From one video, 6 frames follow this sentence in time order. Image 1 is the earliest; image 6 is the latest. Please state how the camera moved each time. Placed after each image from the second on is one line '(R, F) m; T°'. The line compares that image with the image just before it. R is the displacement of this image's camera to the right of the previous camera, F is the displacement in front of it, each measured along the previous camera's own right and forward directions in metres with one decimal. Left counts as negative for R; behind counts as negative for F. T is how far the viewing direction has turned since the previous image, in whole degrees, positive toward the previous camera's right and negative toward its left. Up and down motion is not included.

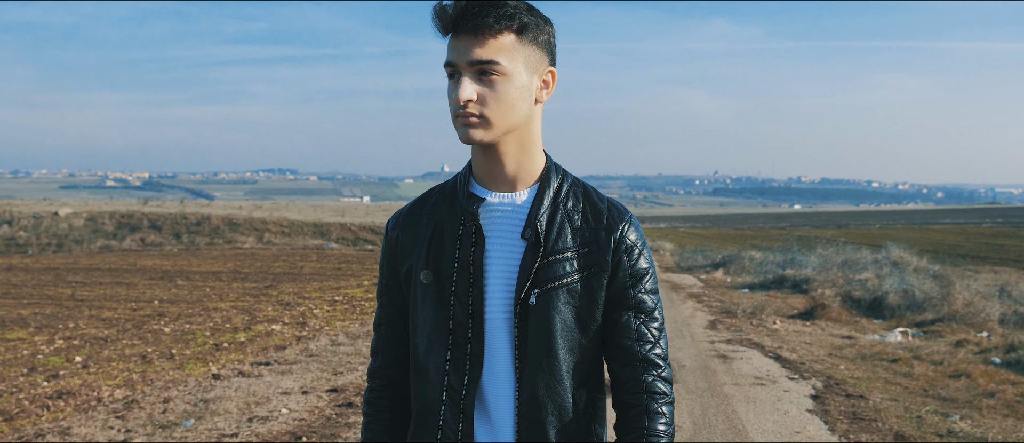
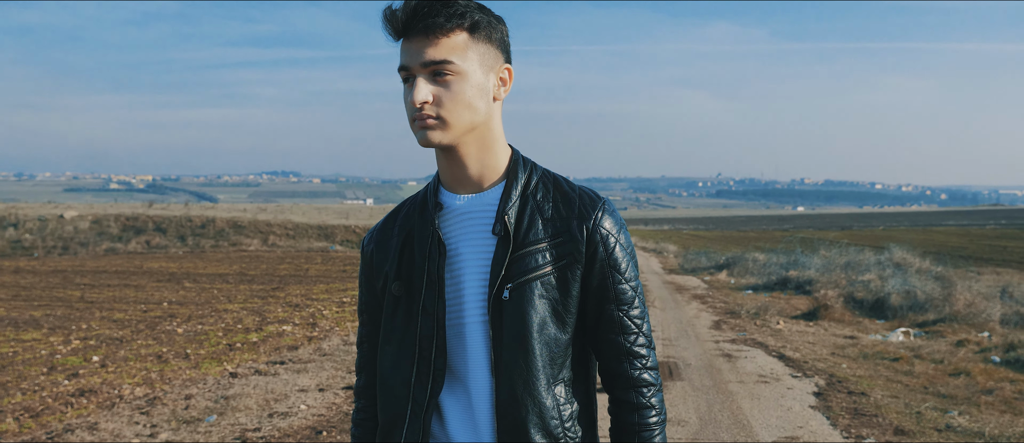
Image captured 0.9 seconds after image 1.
(-0.1, -0.2) m; 0°
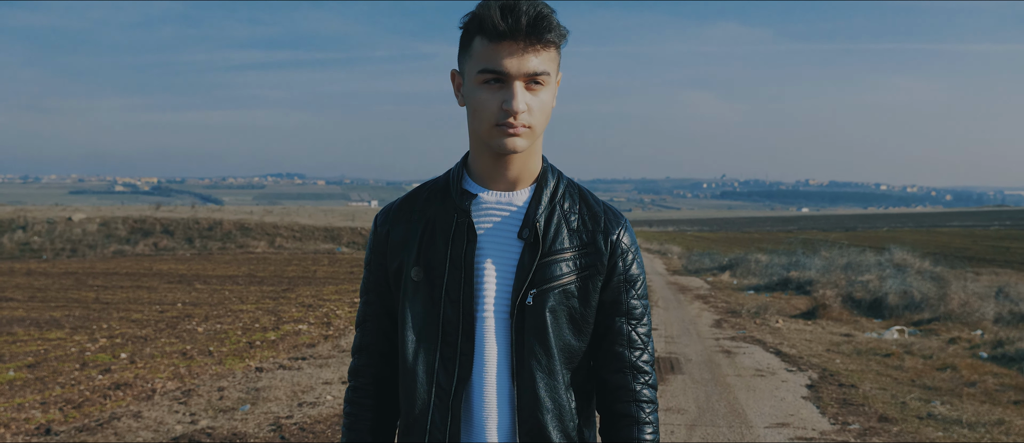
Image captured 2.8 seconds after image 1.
(-0.1, -0.5) m; 0°
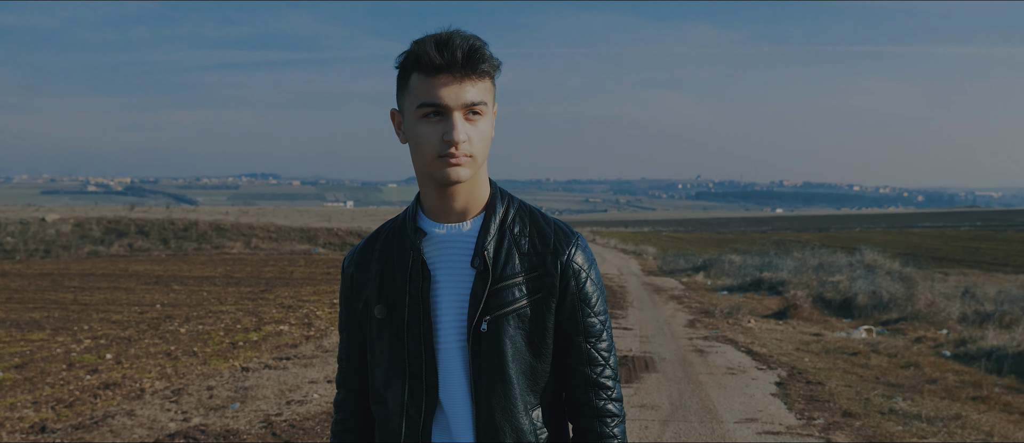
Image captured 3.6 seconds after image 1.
(0.0, -0.2) m; +2°
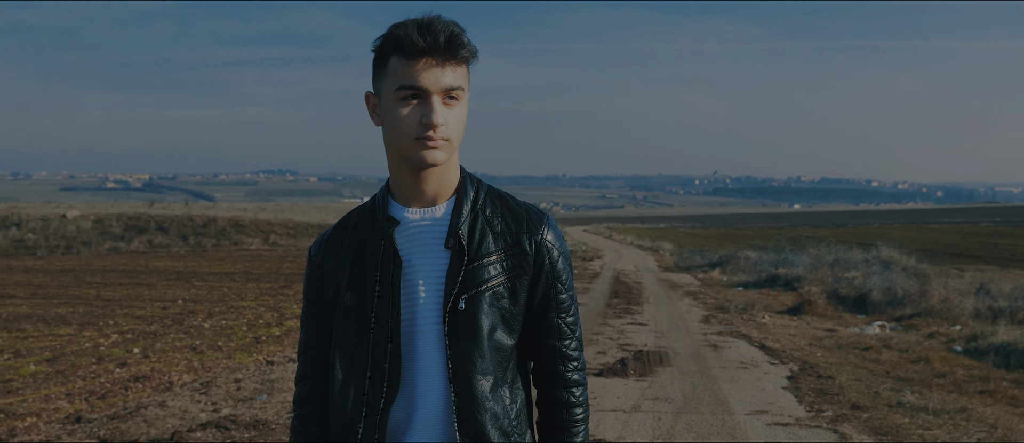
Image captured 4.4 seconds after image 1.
(-0.1, -0.3) m; -1°
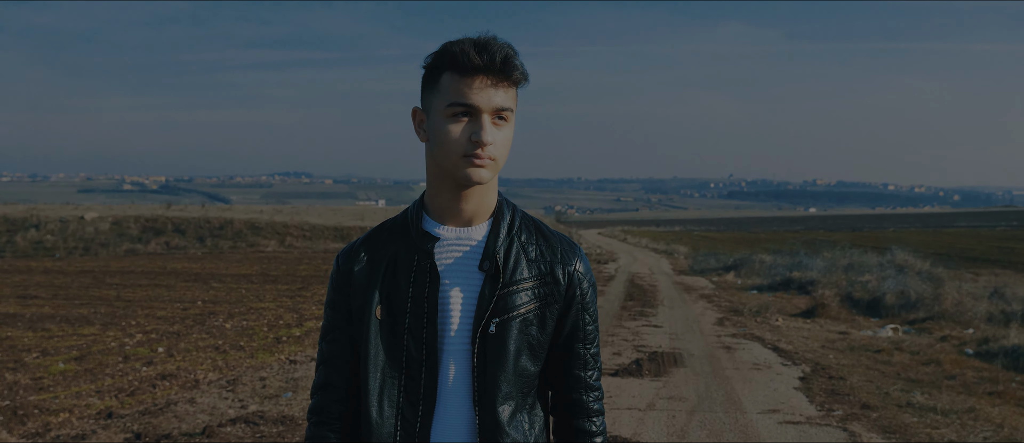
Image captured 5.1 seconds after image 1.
(-0.1, -0.3) m; -1°
